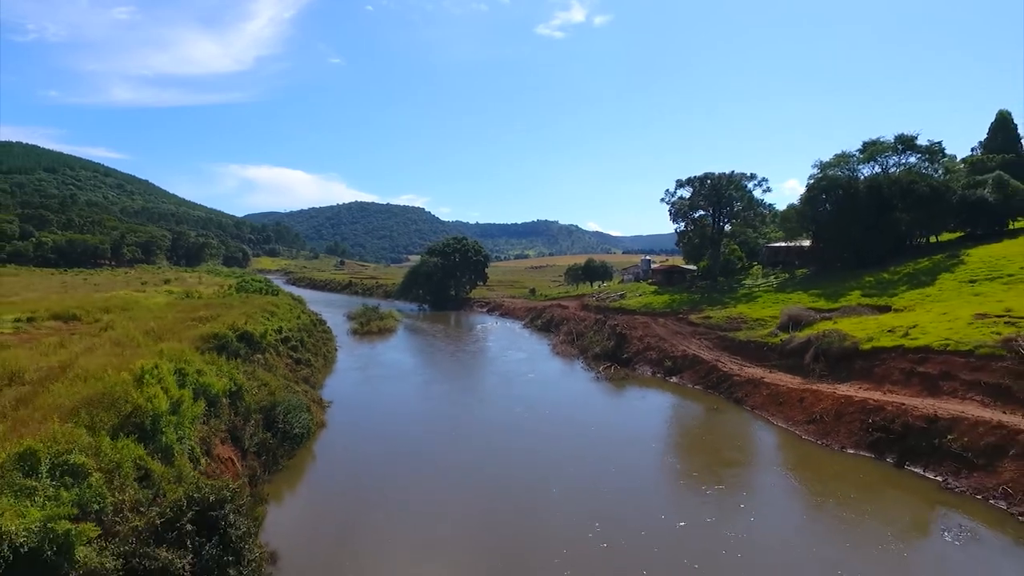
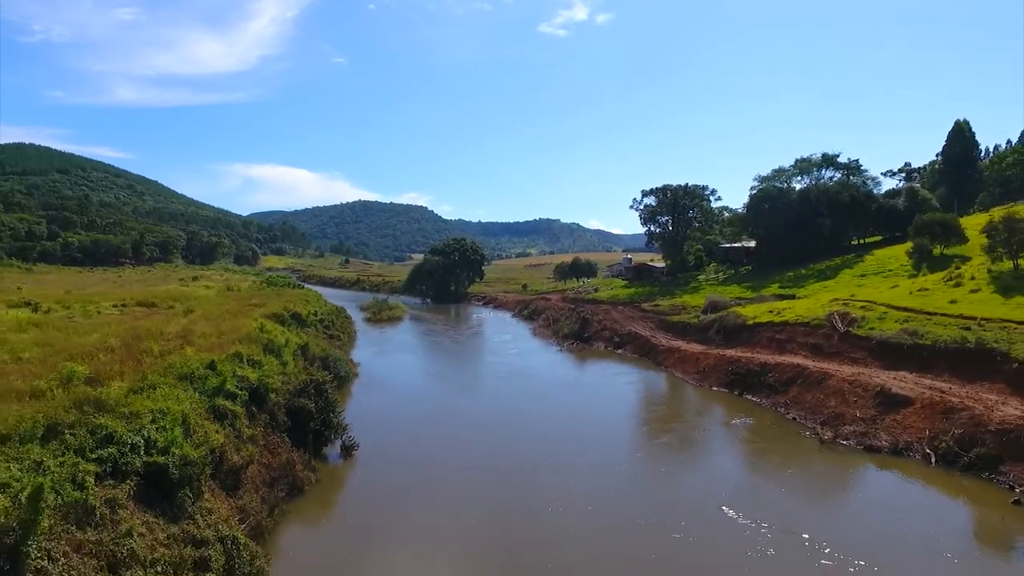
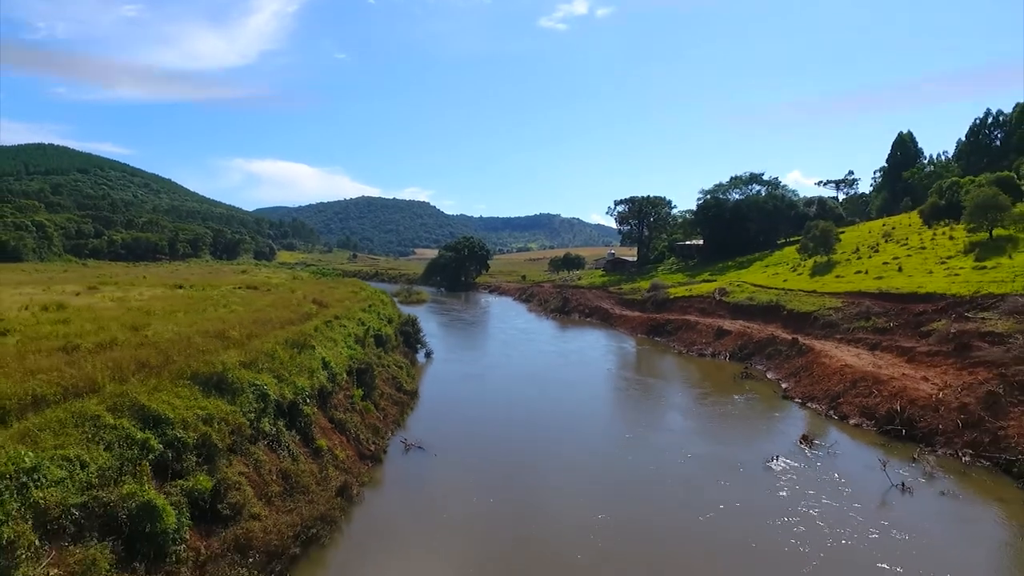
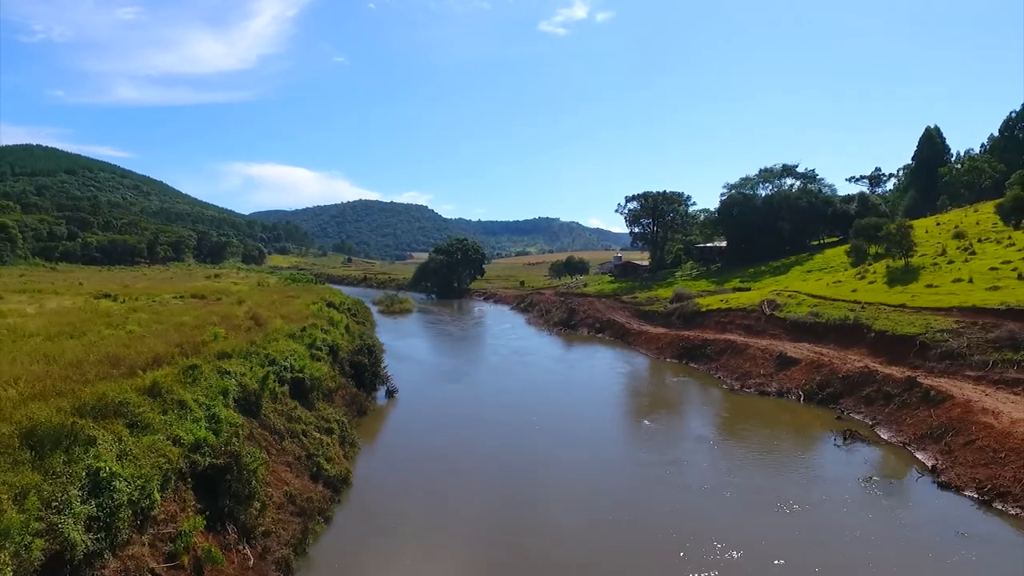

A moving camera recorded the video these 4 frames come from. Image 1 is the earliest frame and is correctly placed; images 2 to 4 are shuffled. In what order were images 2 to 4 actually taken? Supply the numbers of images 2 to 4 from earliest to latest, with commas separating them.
2, 4, 3
